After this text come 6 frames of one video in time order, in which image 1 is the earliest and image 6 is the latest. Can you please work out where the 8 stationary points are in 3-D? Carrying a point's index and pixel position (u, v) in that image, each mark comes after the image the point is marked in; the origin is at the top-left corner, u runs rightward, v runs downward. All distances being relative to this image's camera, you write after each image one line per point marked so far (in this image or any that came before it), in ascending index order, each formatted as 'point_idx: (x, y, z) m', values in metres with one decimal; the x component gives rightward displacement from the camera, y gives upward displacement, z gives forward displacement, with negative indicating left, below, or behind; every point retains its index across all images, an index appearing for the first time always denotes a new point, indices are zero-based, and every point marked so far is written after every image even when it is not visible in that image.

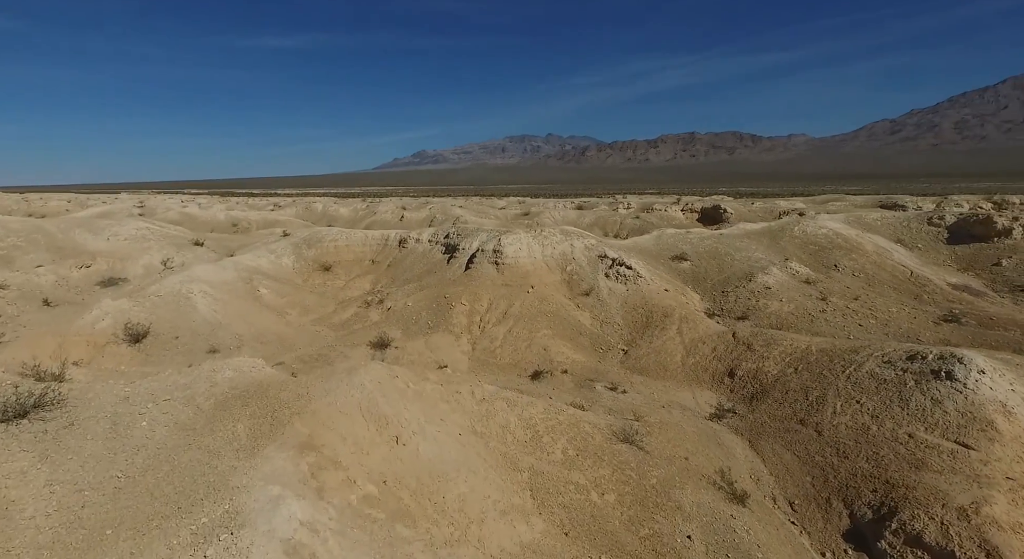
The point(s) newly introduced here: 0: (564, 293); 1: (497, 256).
0: (+1.7, -0.4, +18.8) m
1: (-0.5, +0.7, +19.5) m
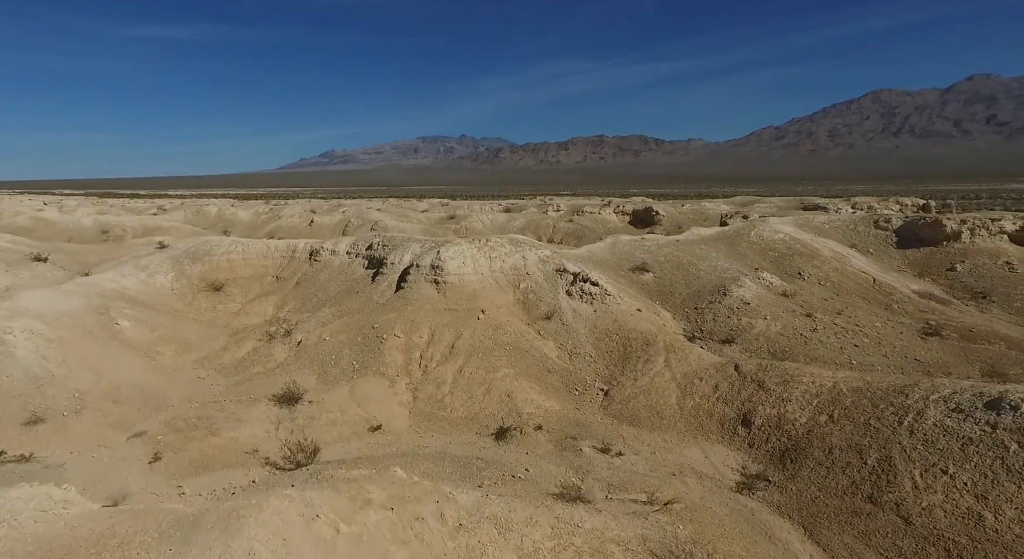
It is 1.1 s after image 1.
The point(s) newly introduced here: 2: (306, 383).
0: (+0.2, -1.0, +15.5) m
1: (-2.0, +0.2, +15.9) m
2: (-4.4, -2.2, +12.6) m
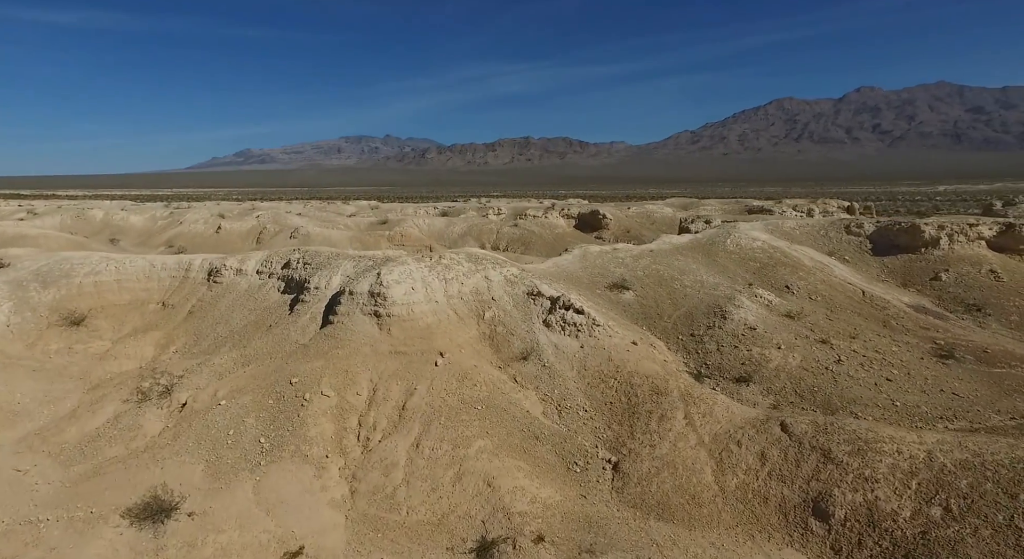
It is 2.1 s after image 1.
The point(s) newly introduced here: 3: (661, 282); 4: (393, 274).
0: (-0.5, -1.6, +12.0) m
1: (-2.8, -0.5, +12.1) m
2: (-4.7, -2.9, +8.5) m
3: (+4.4, -0.1, +17.6) m
4: (-2.5, +0.1, +12.4) m
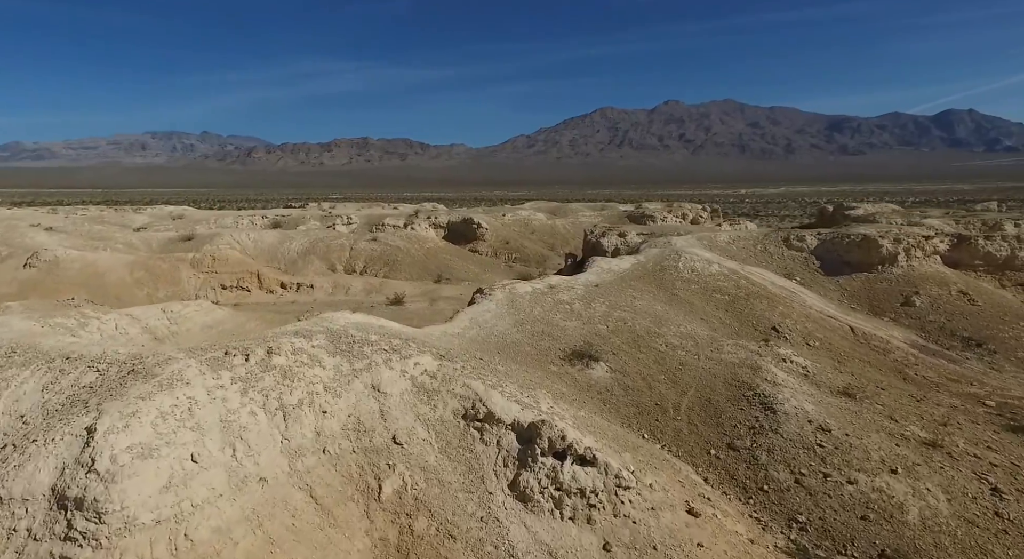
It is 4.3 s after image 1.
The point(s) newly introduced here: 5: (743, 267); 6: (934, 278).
0: (-0.8, -2.8, +4.6) m
1: (-3.1, -1.8, +4.1) m
2: (-3.9, -4.2, +0.2) m
3: (+2.4, -1.2, +11.3) m
4: (-2.9, -1.2, +4.5) m
5: (+7.2, +0.4, +18.4) m
6: (+13.5, +0.1, +18.8) m
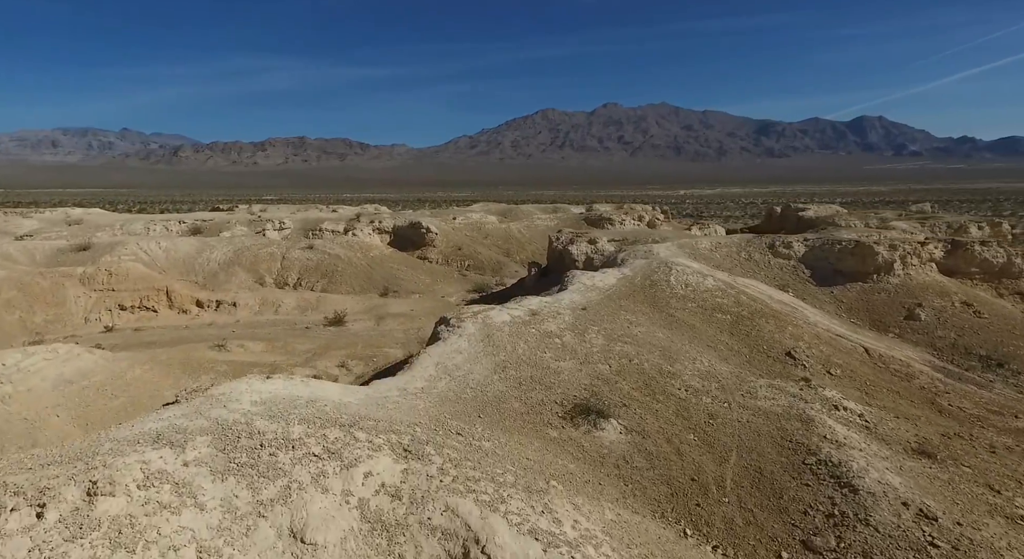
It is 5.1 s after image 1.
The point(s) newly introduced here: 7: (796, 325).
0: (-0.5, -3.2, +1.8) m
1: (-2.7, -2.2, +1.1) m
2: (-3.1, -4.7, -2.9) m
3: (+2.1, -1.6, +8.8) m
4: (-2.6, -1.7, +1.5) m
5: (+6.2, 0.0, +16.3) m
6: (+12.4, -0.2, +17.3) m
7: (+6.7, -1.1, +13.9) m
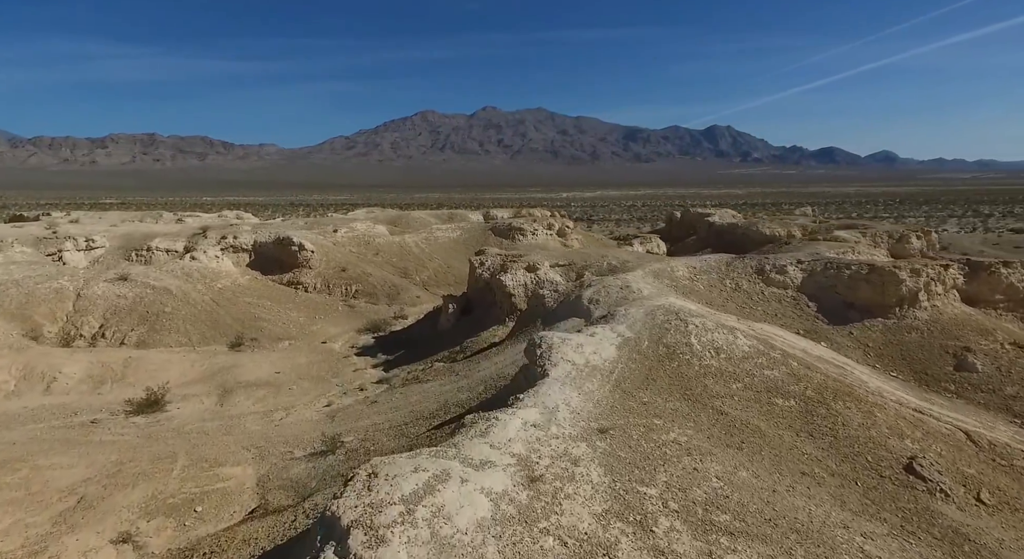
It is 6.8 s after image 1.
0: (+1.1, -4.3, -4.0) m
1: (-0.9, -3.3, -5.1) m
2: (-0.5, -5.7, -9.2) m
3: (+2.3, -2.6, +3.4) m
4: (-0.9, -2.7, -4.7) m
5: (+4.8, -0.9, +11.5) m
6: (+10.6, -1.0, +13.7) m
7: (+5.7, -2.0, +9.2) m
